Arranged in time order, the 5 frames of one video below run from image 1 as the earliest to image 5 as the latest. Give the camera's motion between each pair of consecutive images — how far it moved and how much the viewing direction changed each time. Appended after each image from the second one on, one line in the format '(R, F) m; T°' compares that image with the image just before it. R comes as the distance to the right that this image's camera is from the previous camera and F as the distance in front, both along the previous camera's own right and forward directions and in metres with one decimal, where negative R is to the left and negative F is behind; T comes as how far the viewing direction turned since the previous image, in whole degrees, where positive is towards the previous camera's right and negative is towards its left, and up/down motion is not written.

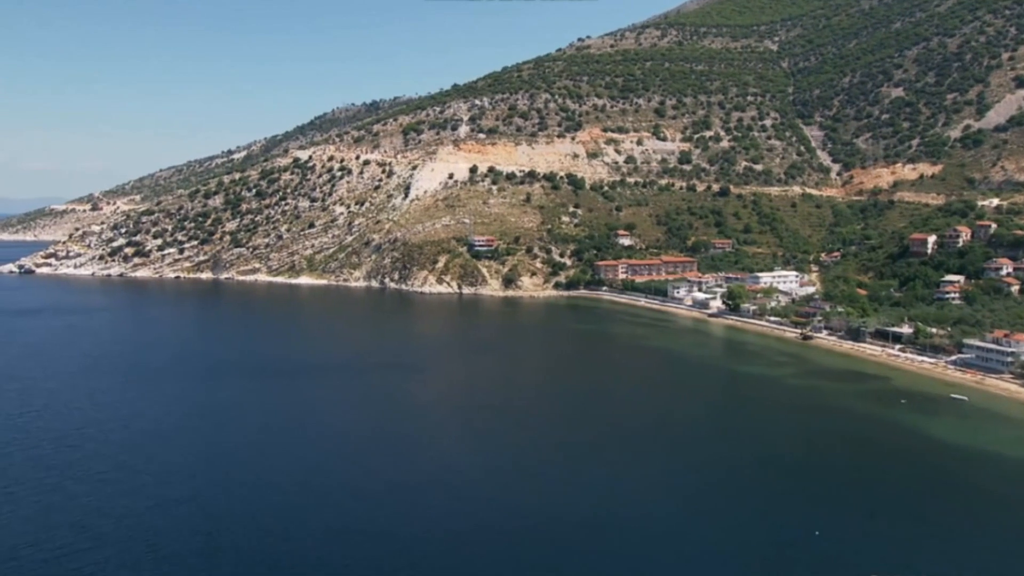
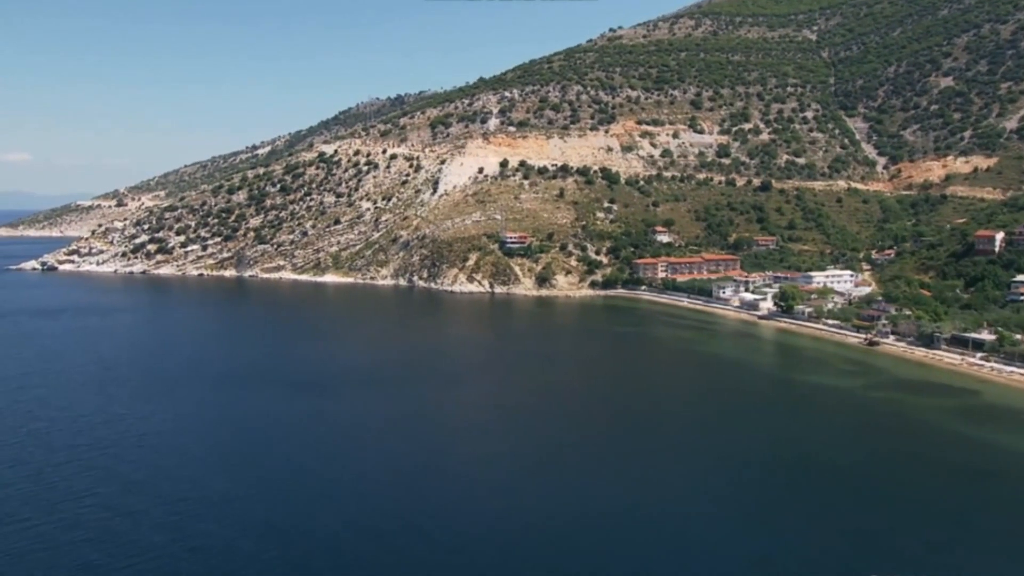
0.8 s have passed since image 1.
(-1.2, +3.7) m; -2°
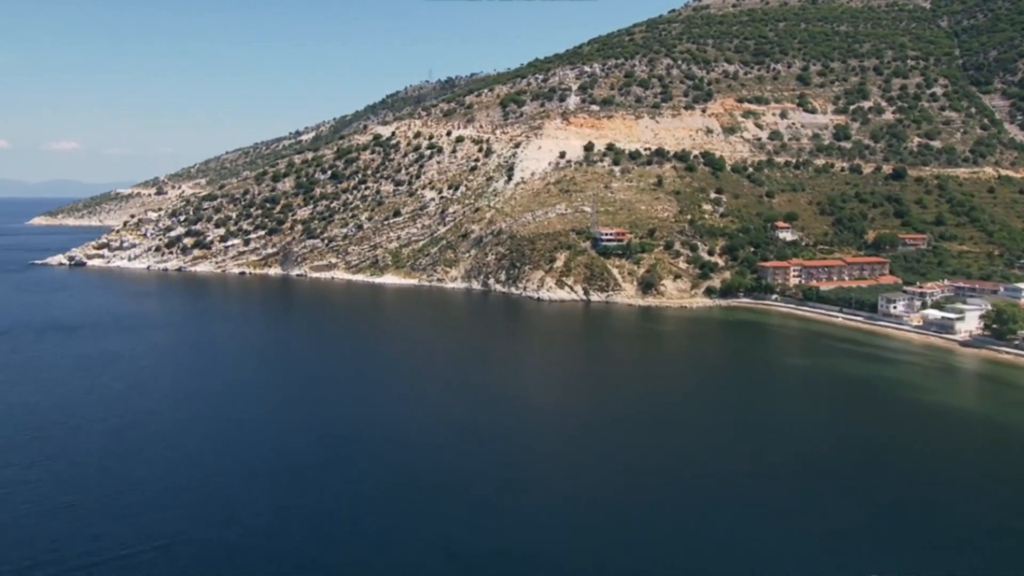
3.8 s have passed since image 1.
(-5.1, +13.8) m; -2°
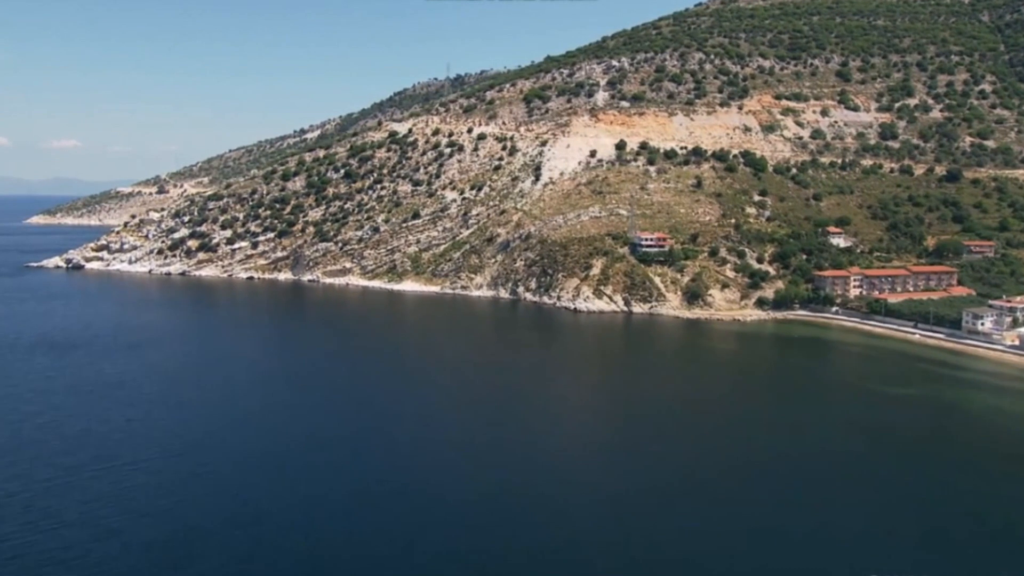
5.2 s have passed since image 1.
(-2.6, +5.6) m; 0°
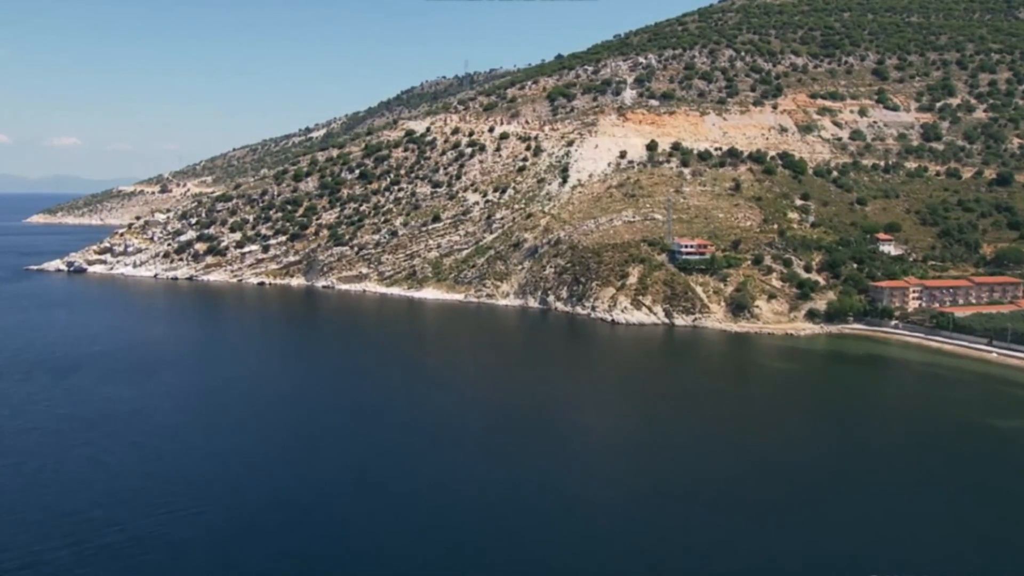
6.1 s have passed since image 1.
(-2.4, +4.2) m; 0°
